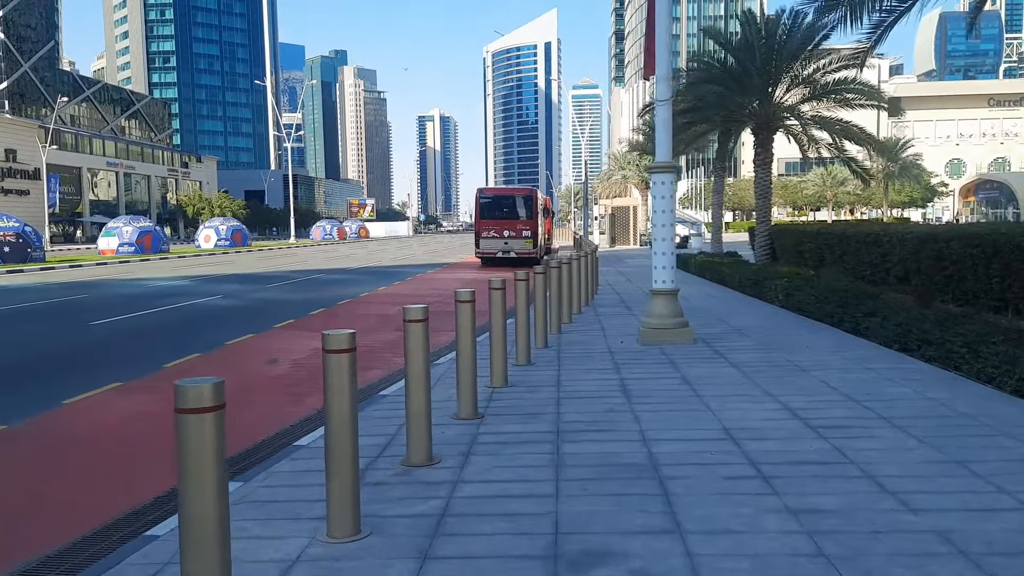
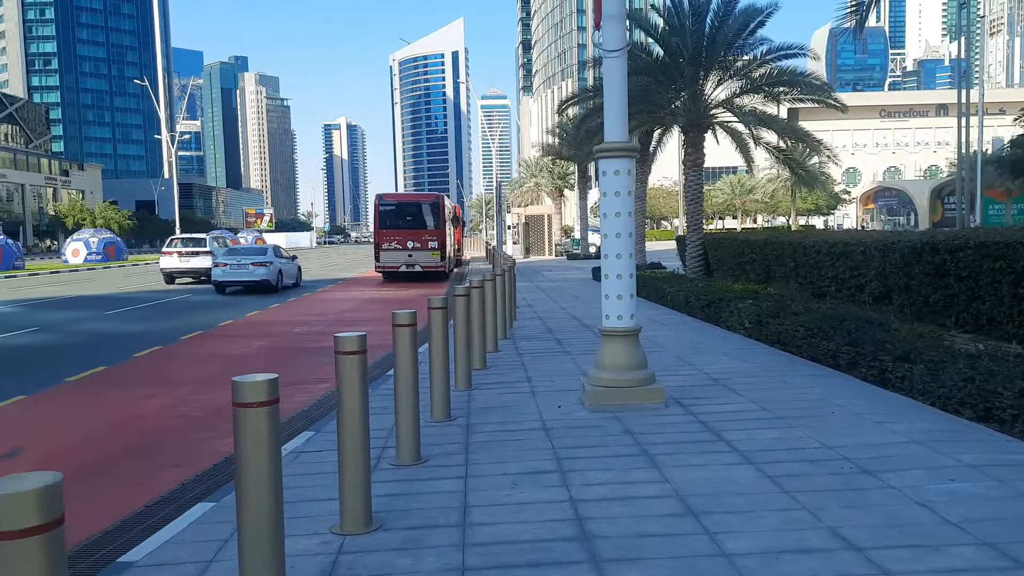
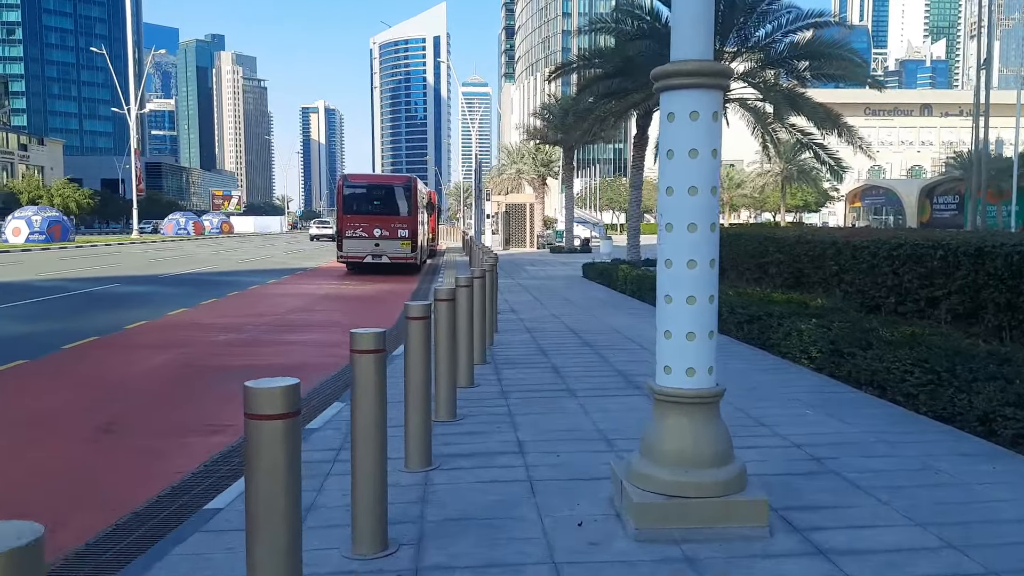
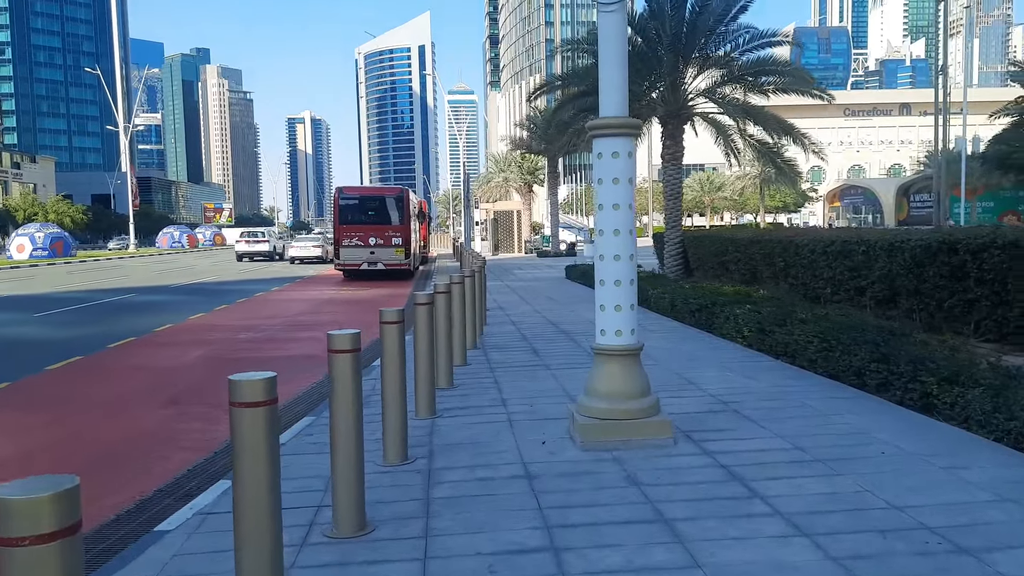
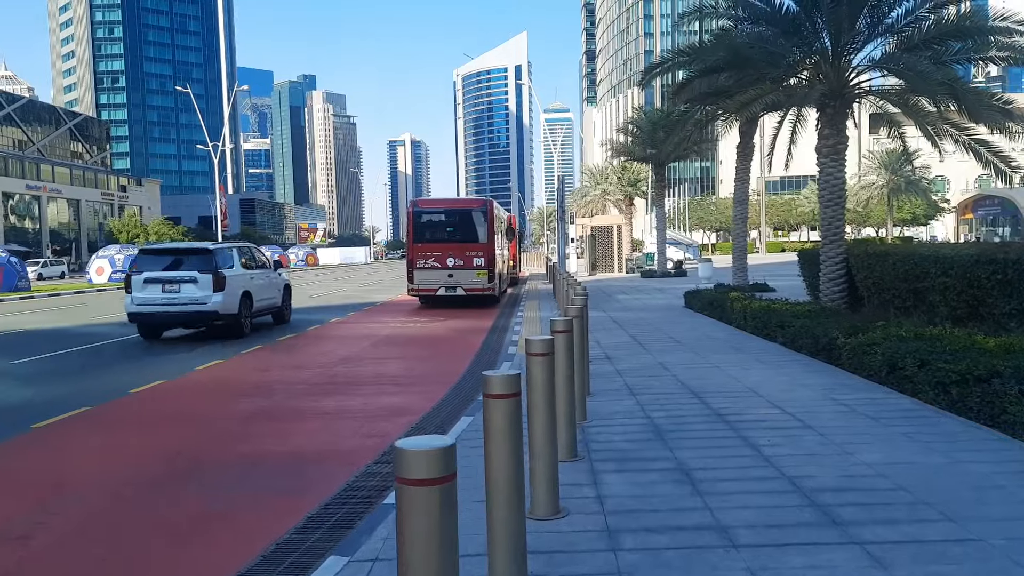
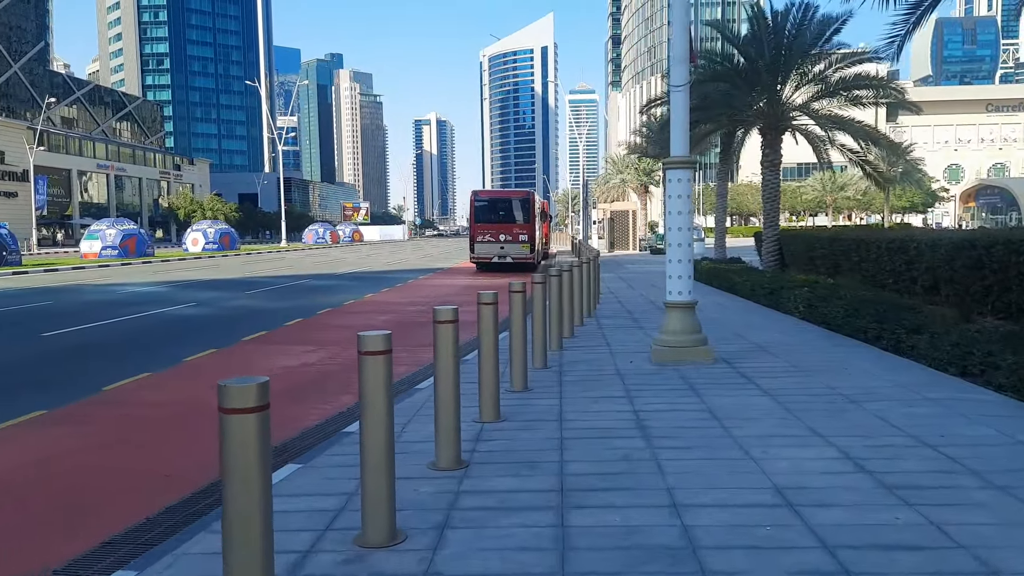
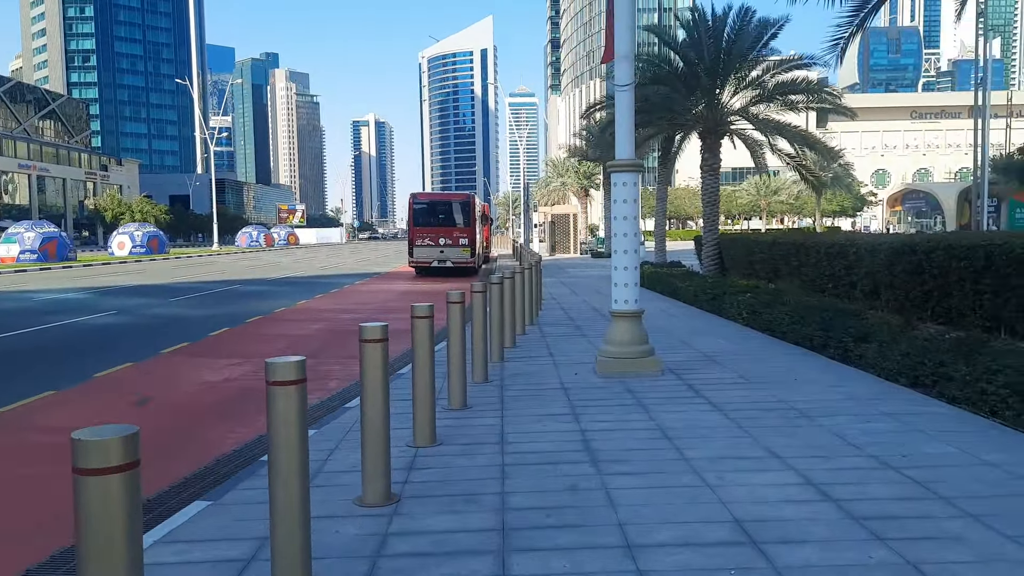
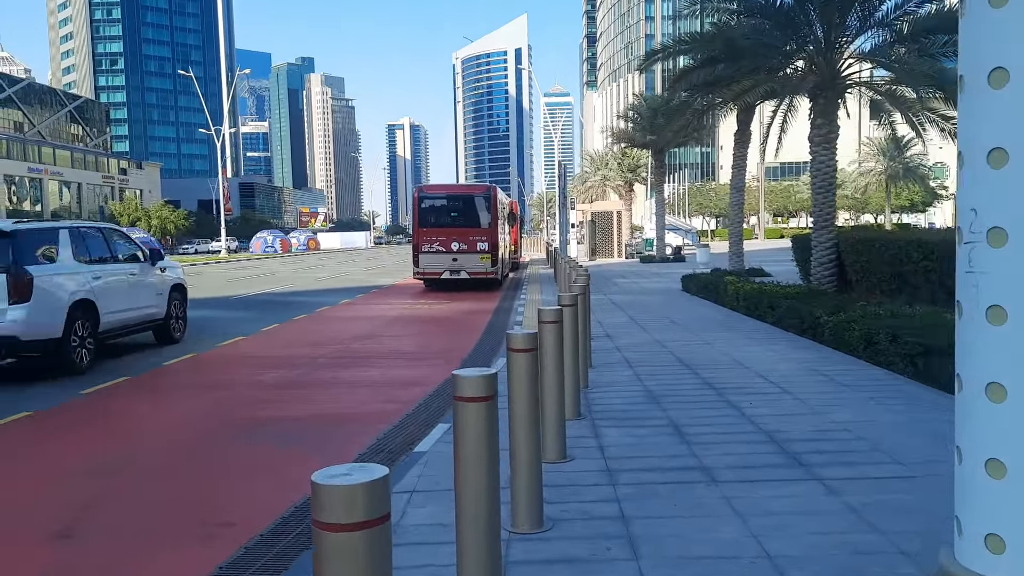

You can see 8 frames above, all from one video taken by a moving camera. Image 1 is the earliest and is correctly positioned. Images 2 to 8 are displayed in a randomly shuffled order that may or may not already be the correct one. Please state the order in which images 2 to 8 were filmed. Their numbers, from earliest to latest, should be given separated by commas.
6, 7, 2, 4, 3, 8, 5
